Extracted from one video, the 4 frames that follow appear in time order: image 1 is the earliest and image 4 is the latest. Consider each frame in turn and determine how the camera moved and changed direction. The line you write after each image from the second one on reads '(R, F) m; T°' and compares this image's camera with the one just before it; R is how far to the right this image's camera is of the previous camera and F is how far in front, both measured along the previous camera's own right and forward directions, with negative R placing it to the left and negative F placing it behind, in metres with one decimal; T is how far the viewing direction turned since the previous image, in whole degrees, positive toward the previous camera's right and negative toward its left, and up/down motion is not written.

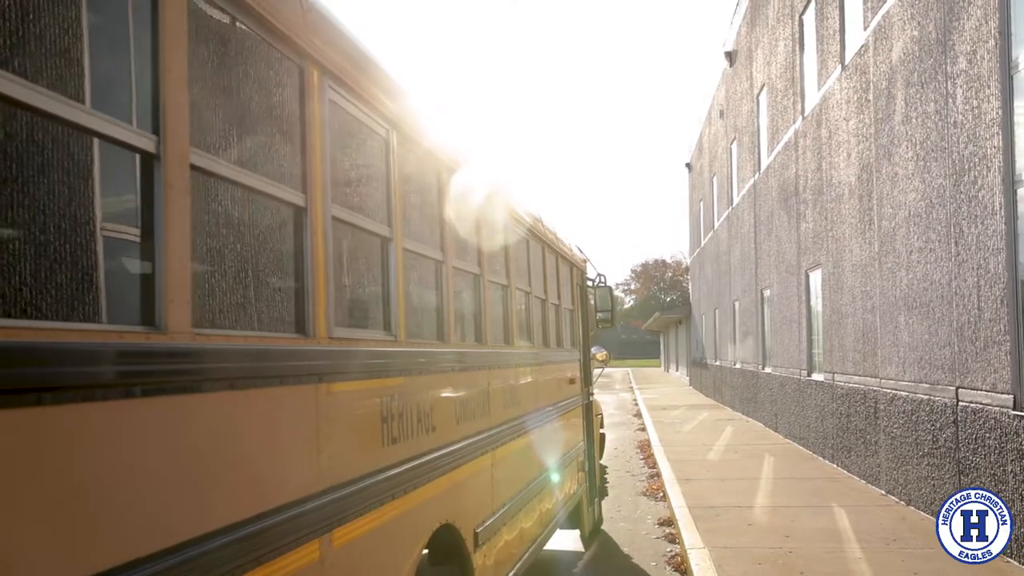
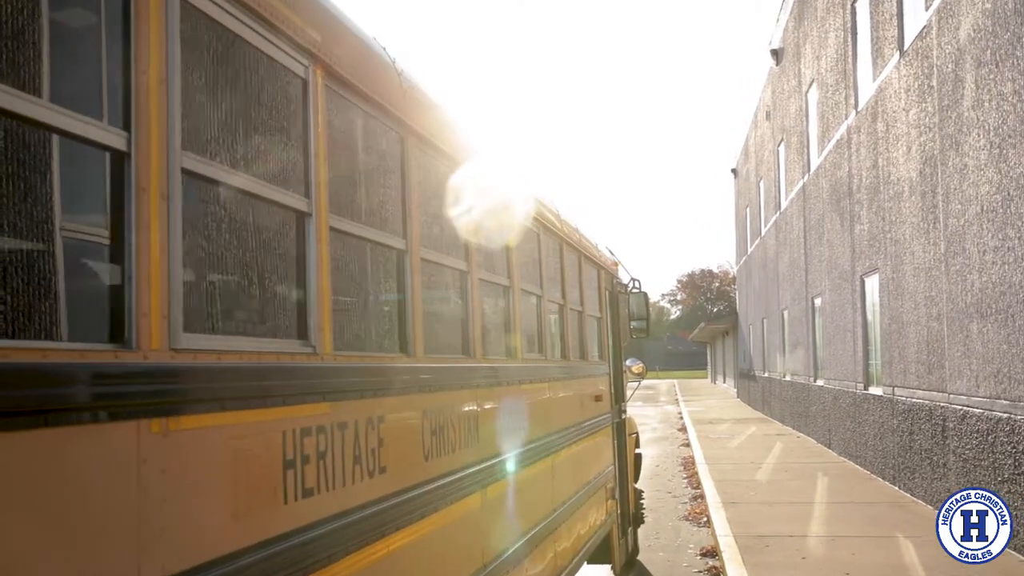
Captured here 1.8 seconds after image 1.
(+0.1, +0.6) m; -3°
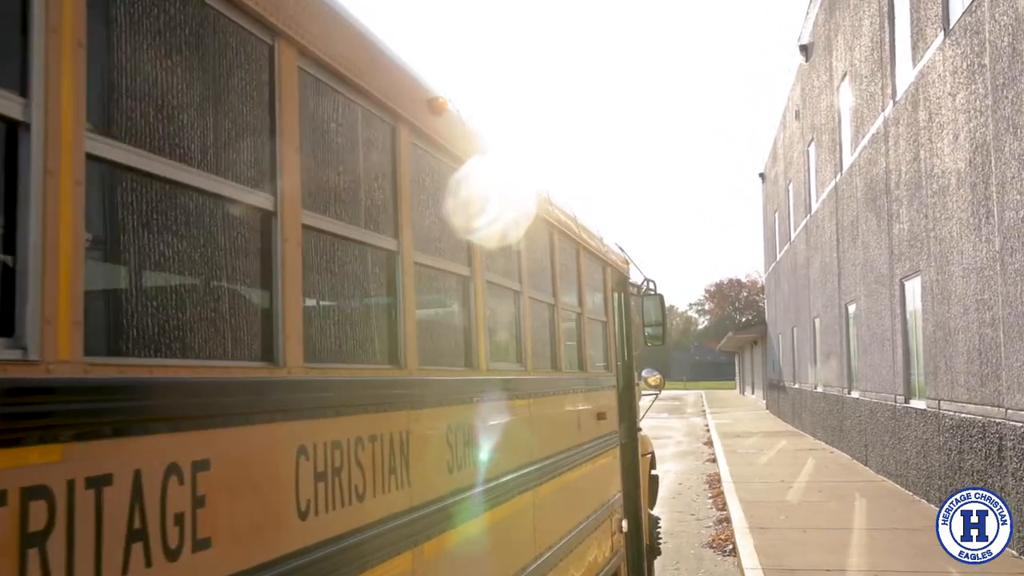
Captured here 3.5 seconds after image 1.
(+0.2, +0.6) m; -2°
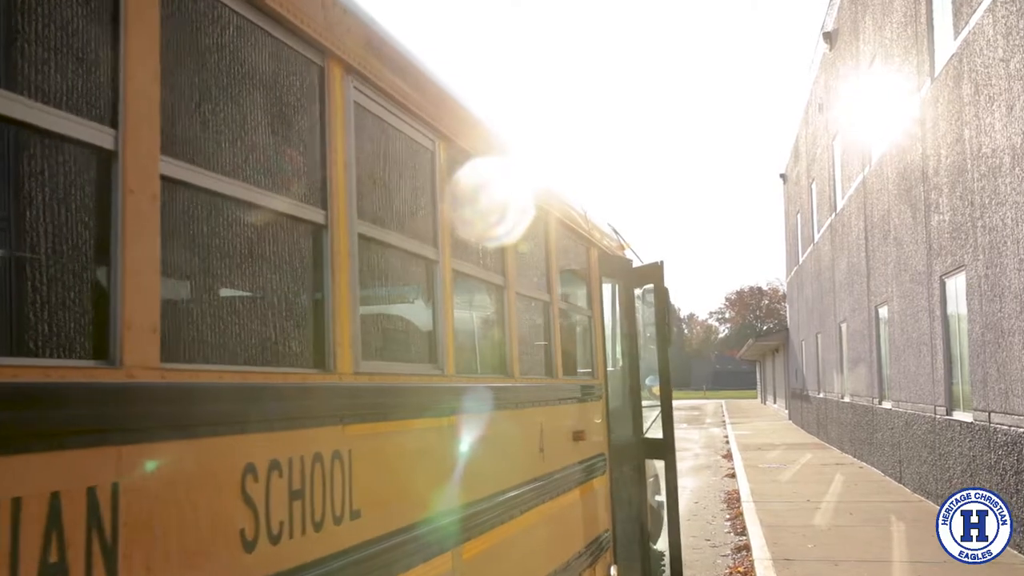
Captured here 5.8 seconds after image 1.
(+0.2, +0.8) m; -1°
